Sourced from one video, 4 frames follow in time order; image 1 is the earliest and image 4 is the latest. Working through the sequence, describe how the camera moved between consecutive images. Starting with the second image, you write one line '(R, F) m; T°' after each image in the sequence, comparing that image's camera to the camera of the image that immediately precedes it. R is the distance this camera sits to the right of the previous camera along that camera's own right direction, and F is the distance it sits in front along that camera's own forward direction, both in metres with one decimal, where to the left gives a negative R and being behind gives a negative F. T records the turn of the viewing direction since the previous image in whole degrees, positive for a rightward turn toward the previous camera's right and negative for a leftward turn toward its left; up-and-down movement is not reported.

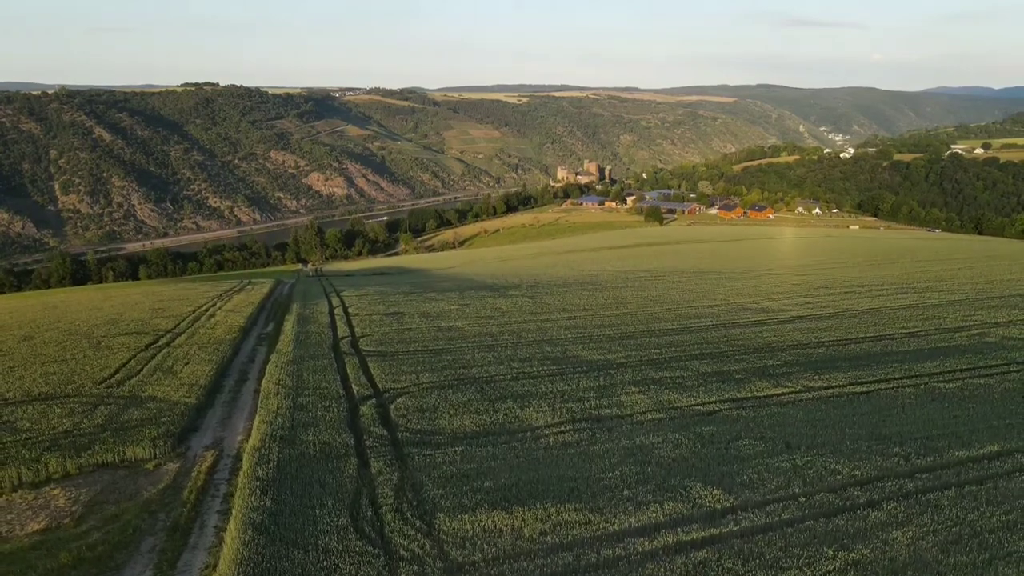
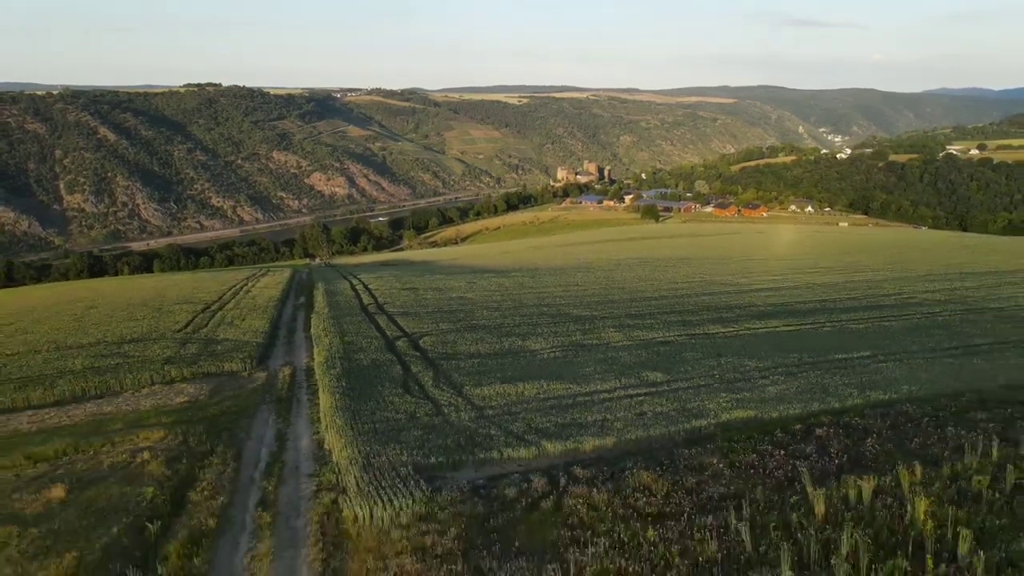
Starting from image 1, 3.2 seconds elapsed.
(-0.1, -4.7) m; 0°
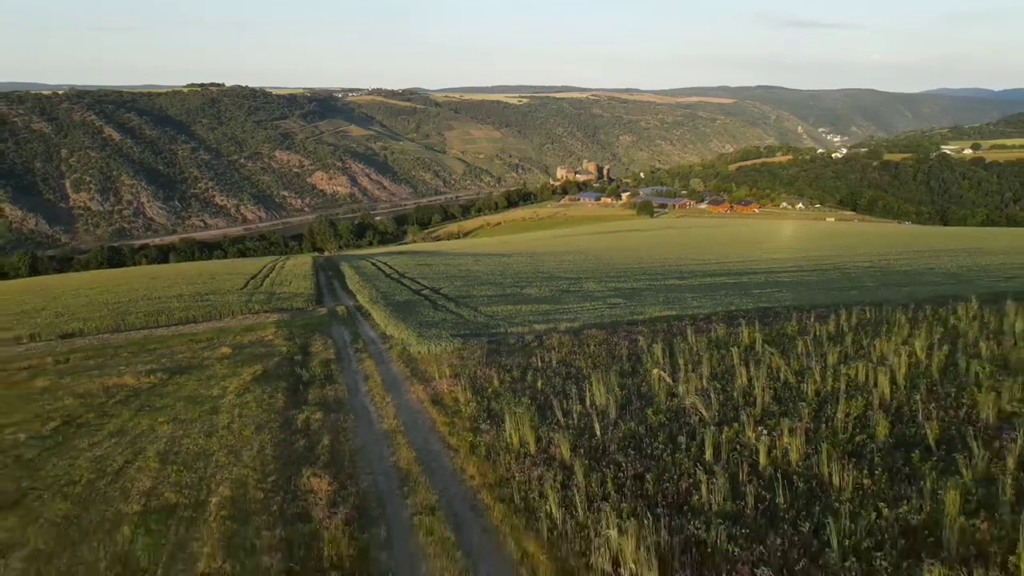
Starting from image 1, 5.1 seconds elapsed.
(0.0, -5.9) m; 0°
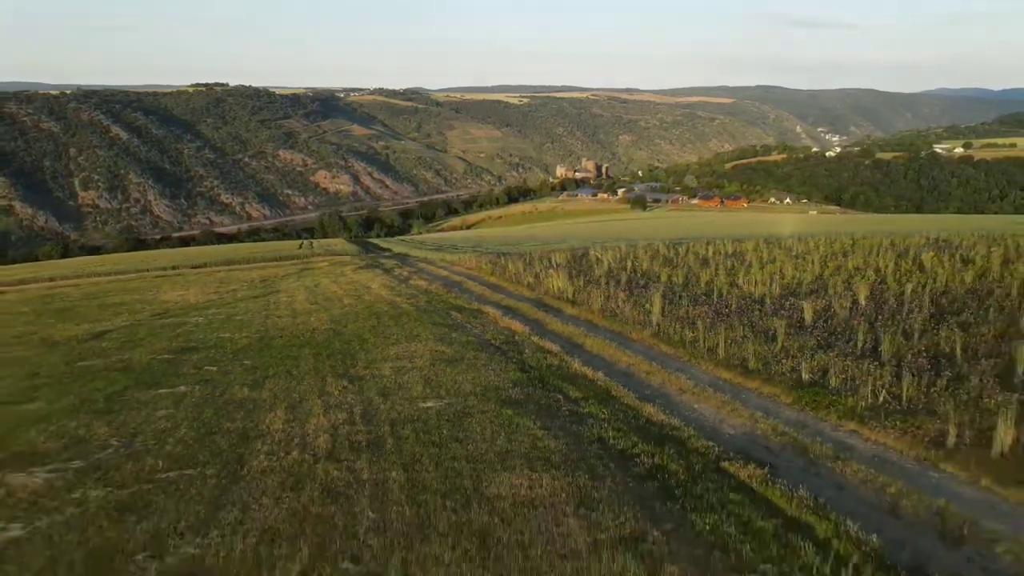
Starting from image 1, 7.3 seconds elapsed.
(0.0, -8.5) m; 0°
